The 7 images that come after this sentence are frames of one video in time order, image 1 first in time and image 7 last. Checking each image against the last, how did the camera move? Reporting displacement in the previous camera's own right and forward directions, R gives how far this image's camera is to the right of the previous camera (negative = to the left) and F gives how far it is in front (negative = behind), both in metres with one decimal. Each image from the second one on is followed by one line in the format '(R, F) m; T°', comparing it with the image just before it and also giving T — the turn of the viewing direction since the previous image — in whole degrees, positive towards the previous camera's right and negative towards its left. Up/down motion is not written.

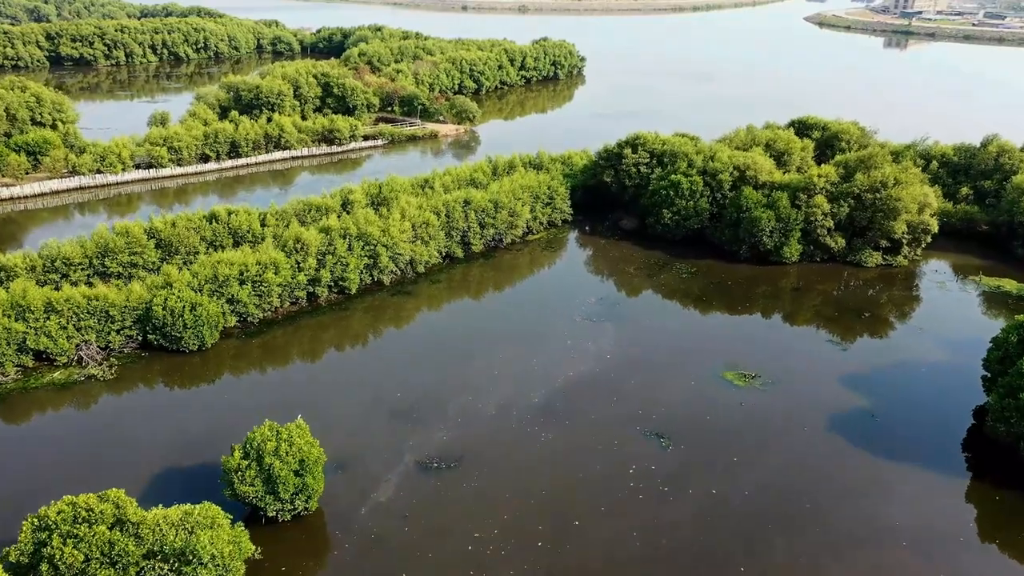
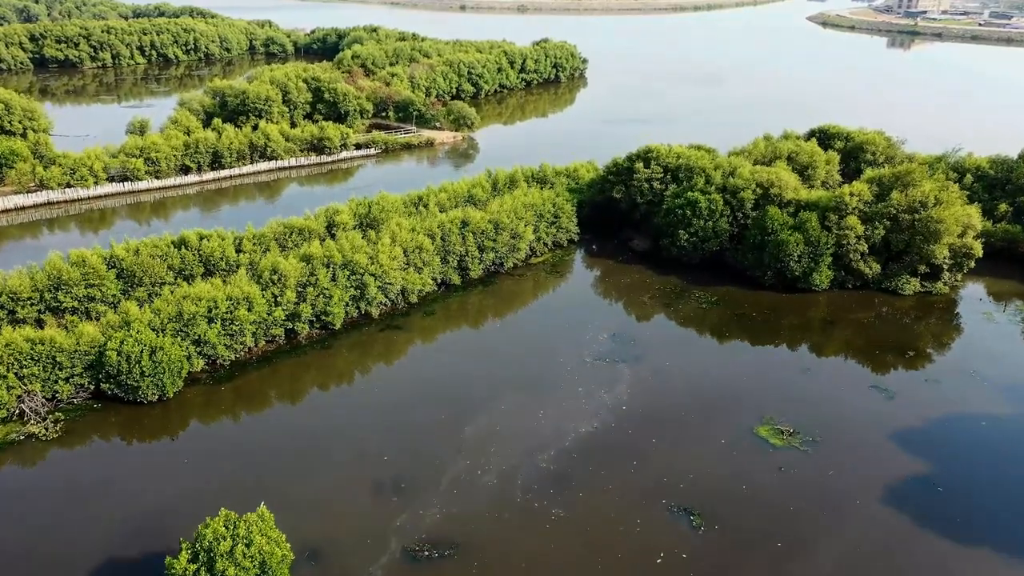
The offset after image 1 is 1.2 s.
(-0.2, +4.8) m; 0°
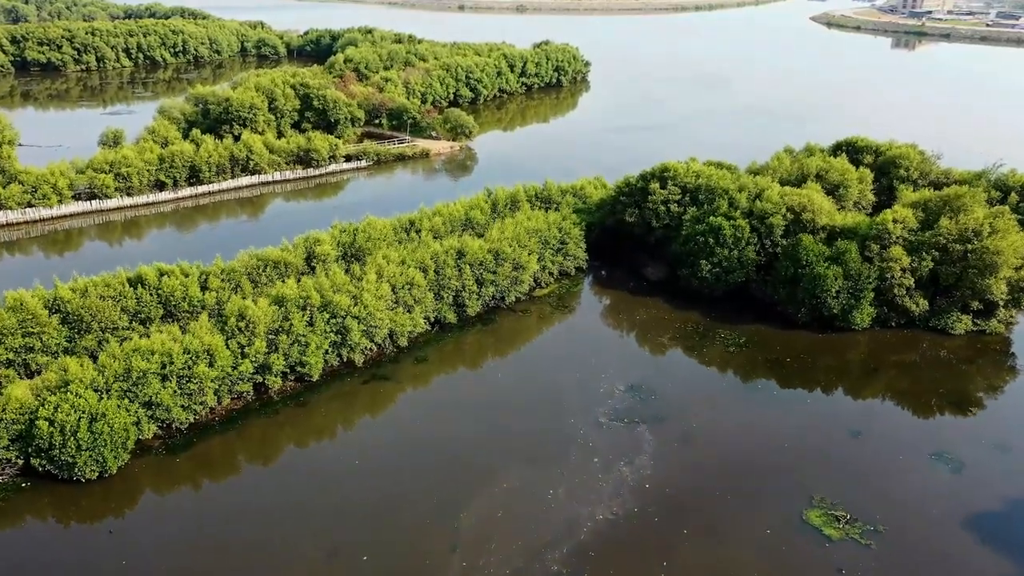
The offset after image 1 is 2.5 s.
(-0.2, +5.3) m; 0°
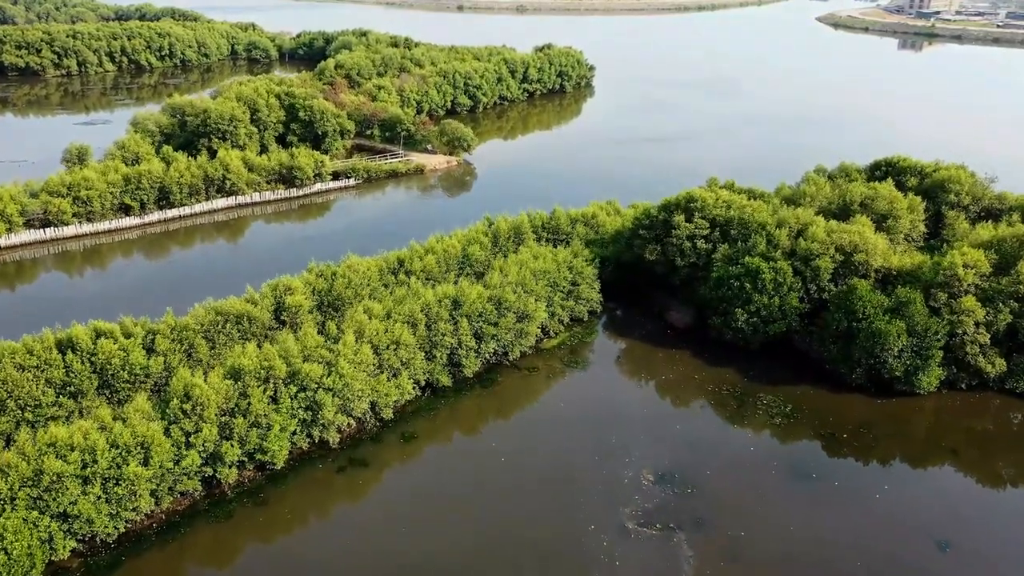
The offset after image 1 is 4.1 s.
(-0.2, +6.3) m; 0°
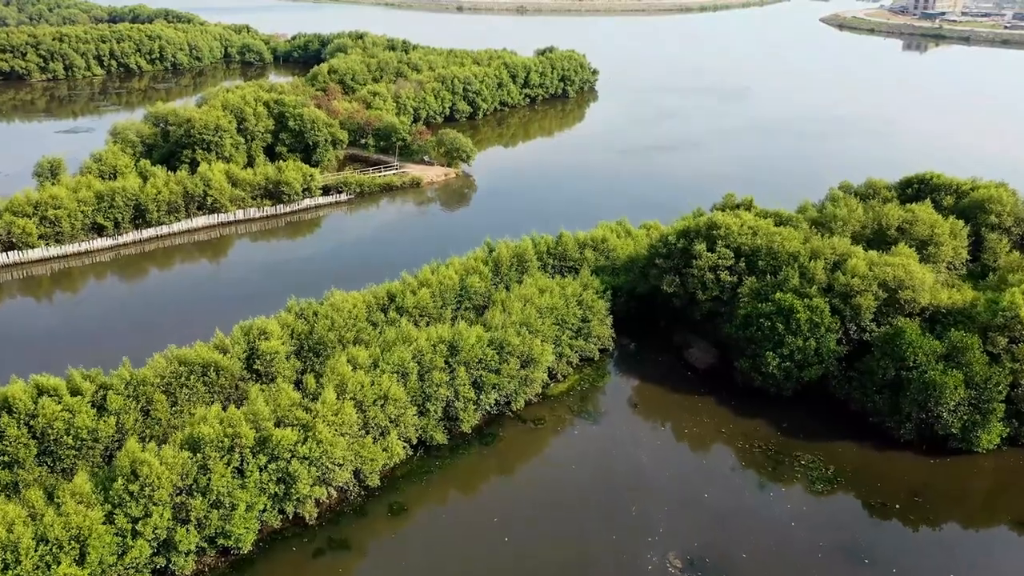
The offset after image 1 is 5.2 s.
(-0.2, +4.2) m; 0°
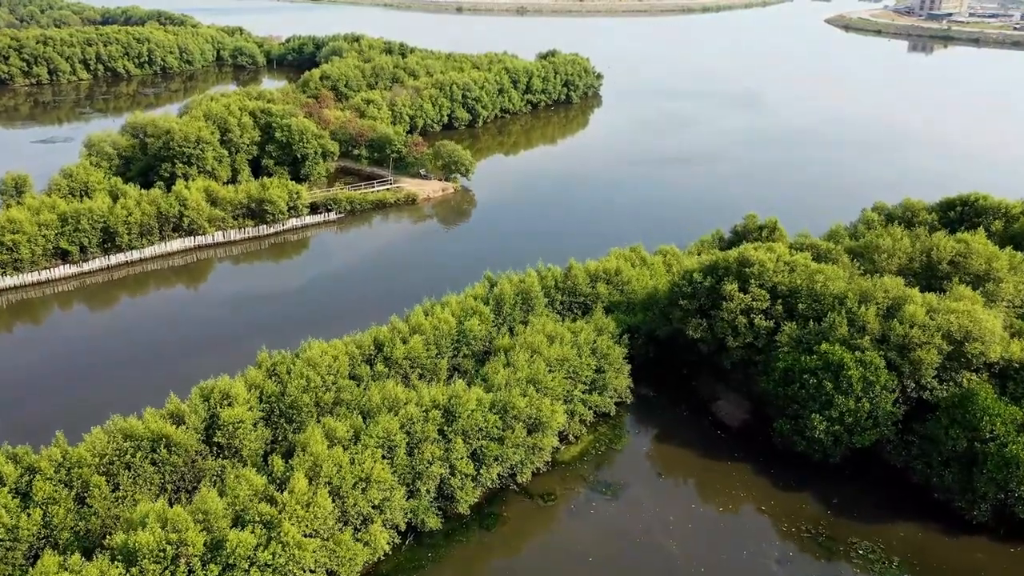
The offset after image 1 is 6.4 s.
(-0.2, +4.8) m; 0°
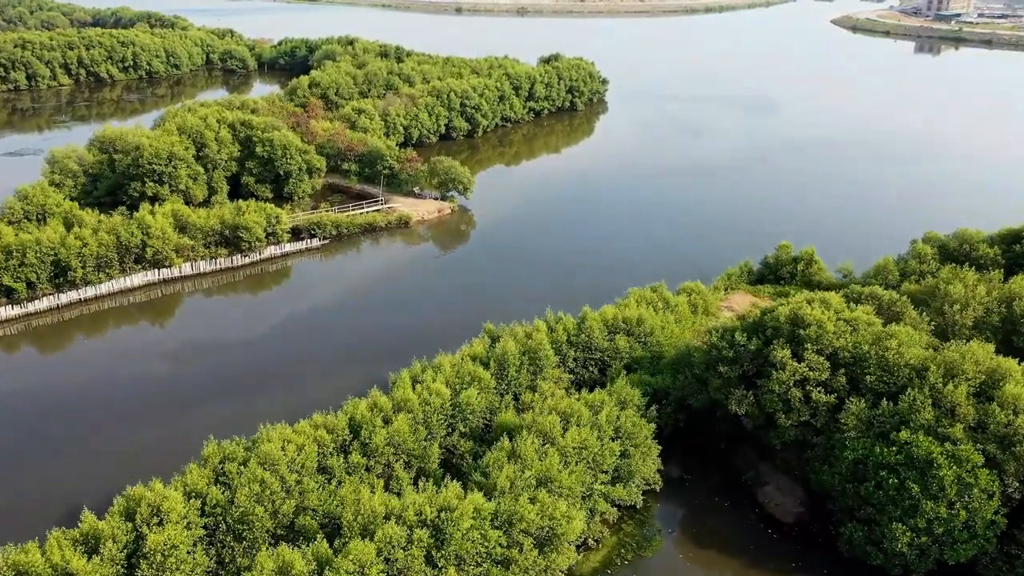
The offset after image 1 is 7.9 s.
(-0.2, +5.9) m; 0°
